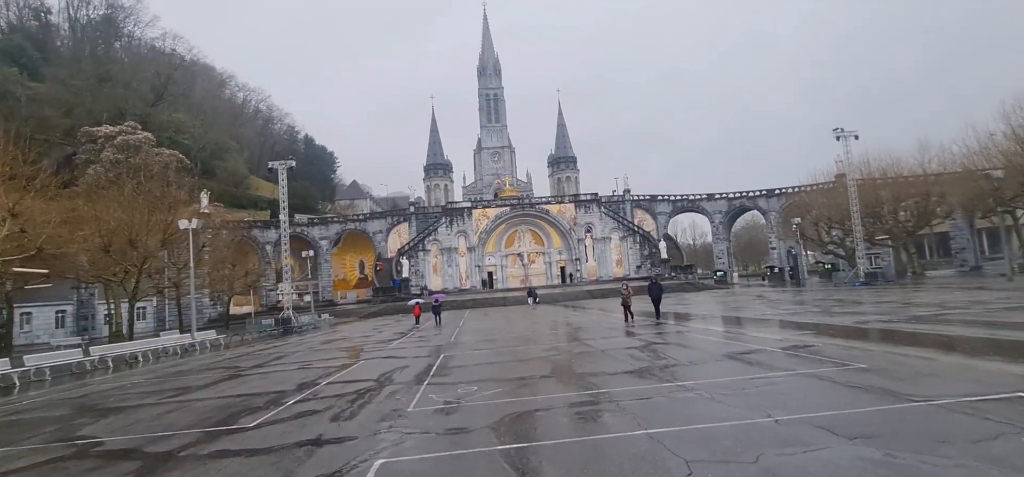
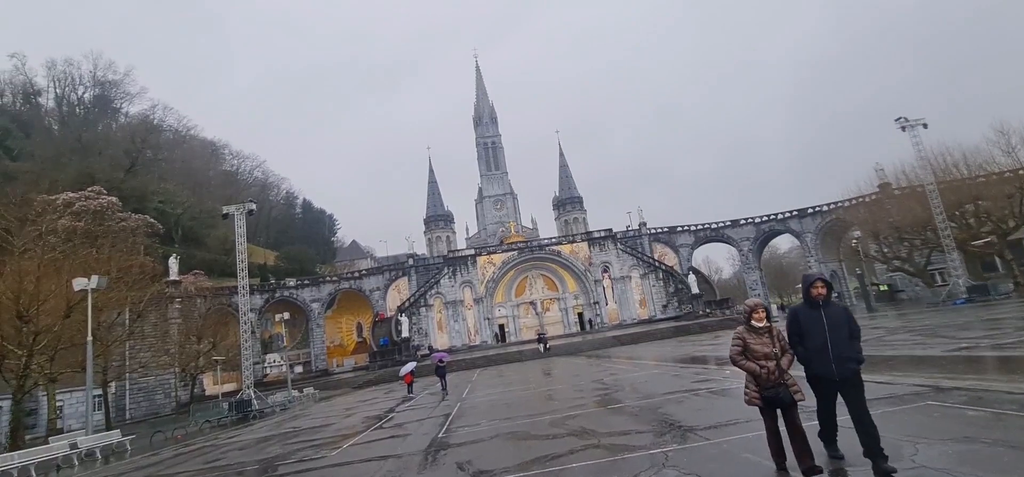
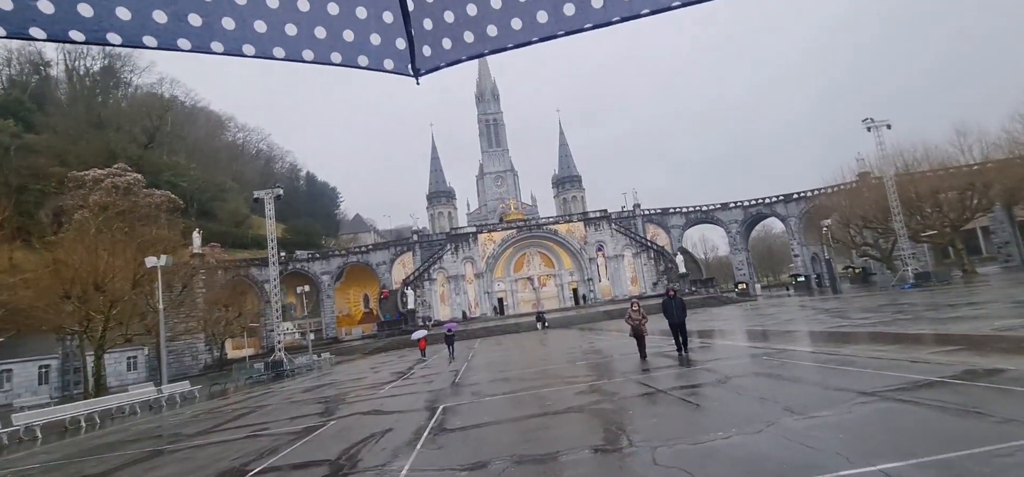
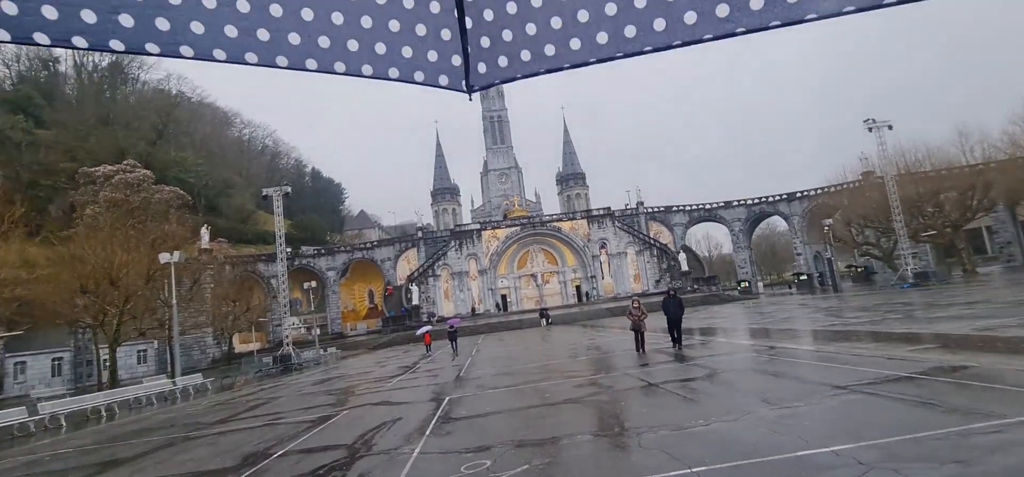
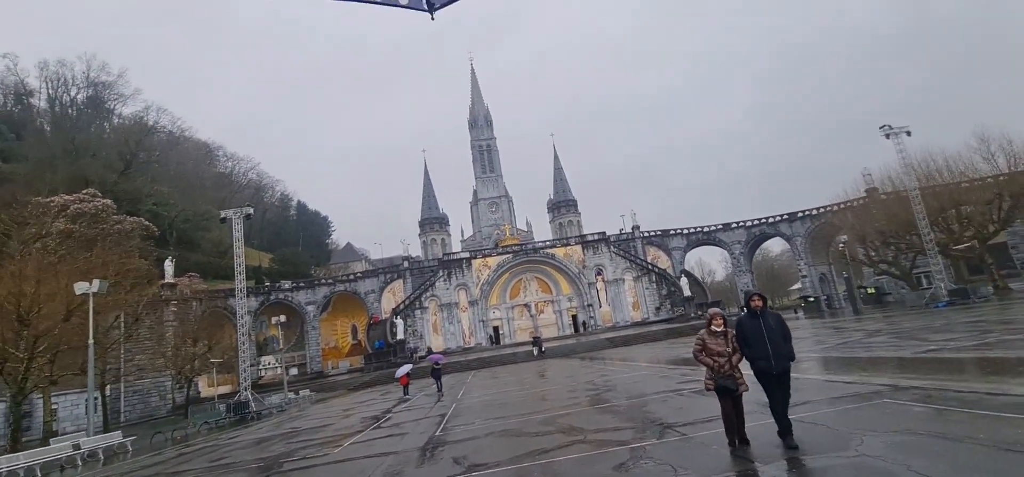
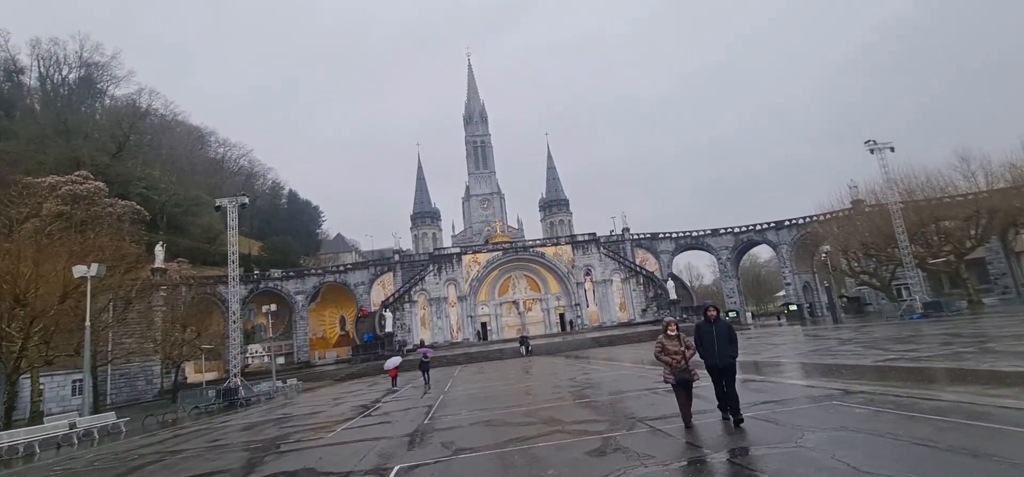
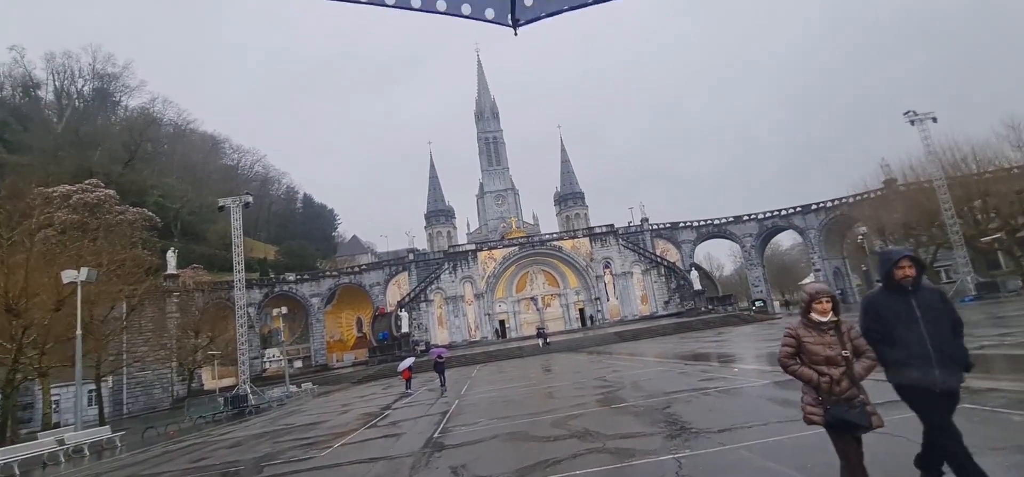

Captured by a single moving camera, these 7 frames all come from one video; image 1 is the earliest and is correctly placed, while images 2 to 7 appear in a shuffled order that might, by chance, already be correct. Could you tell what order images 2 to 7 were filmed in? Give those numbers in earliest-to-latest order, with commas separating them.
4, 3, 6, 5, 2, 7
